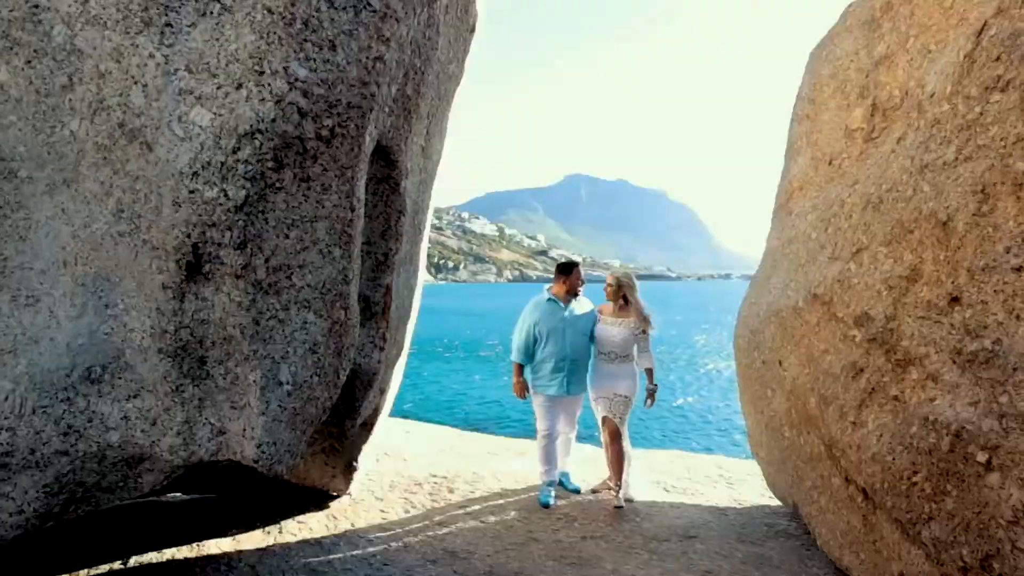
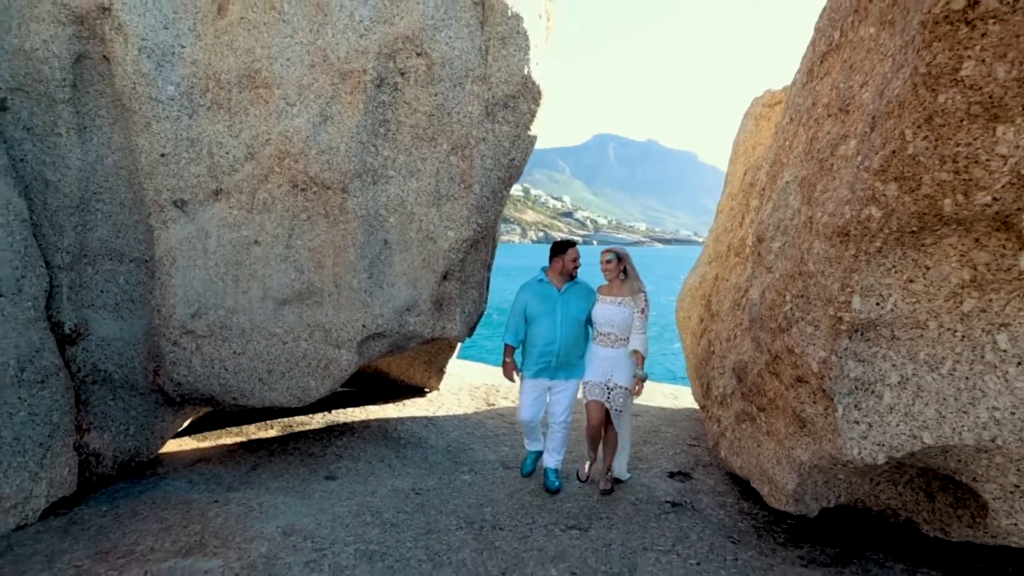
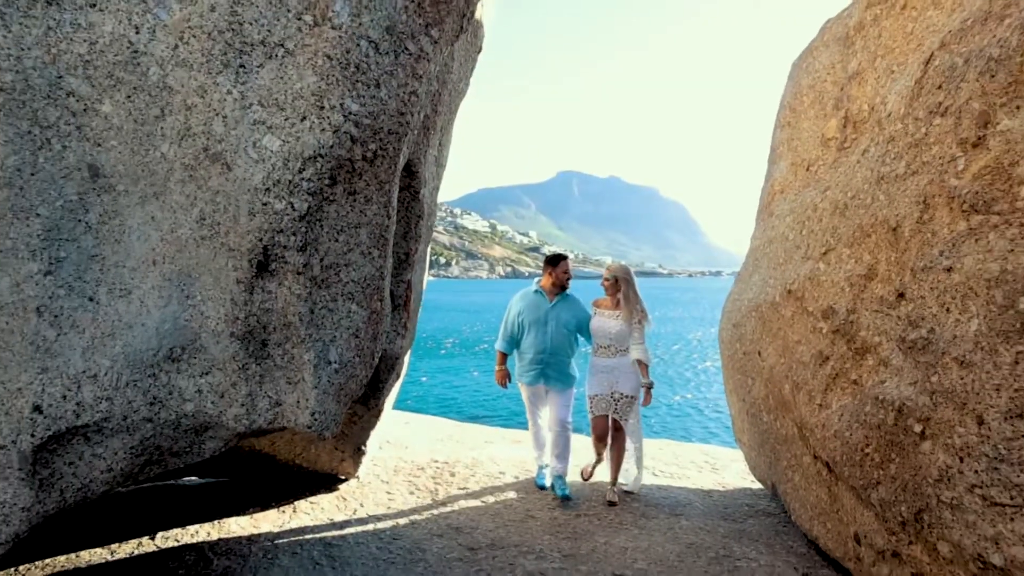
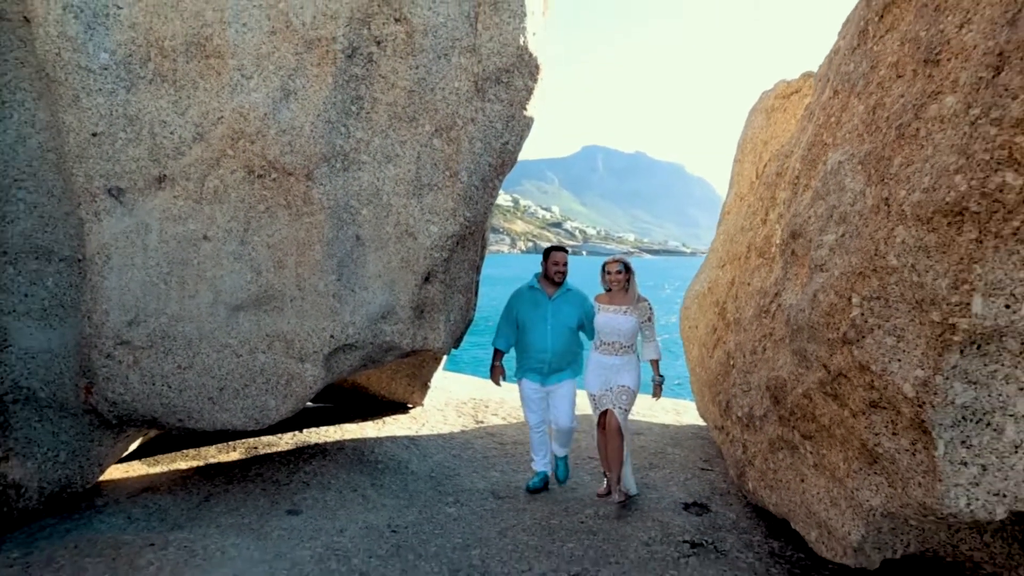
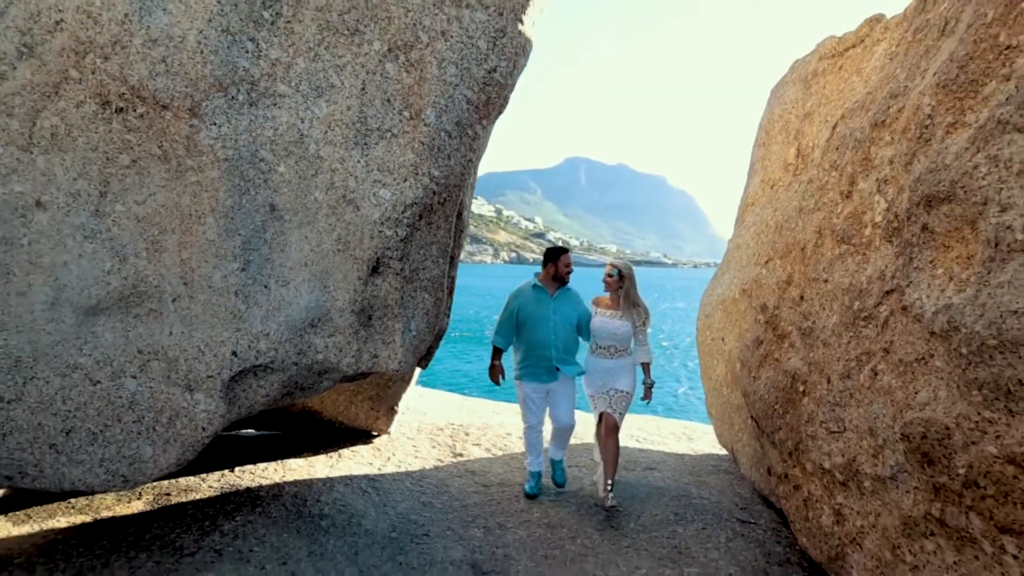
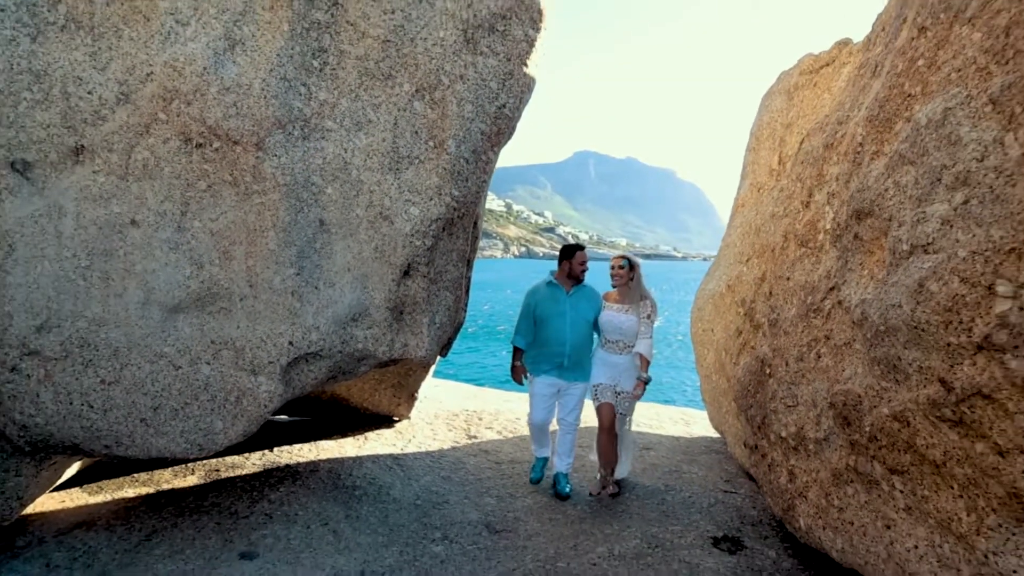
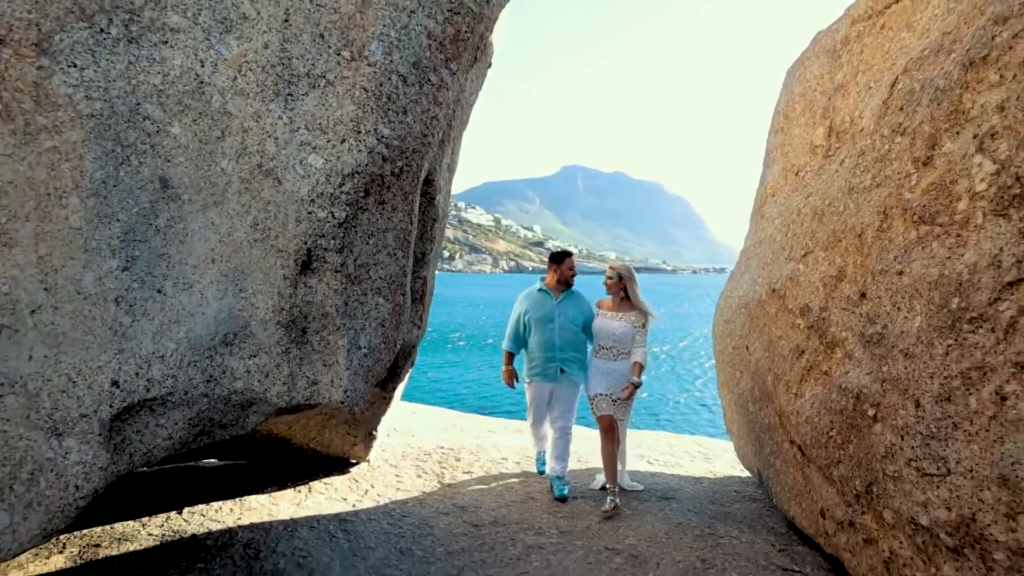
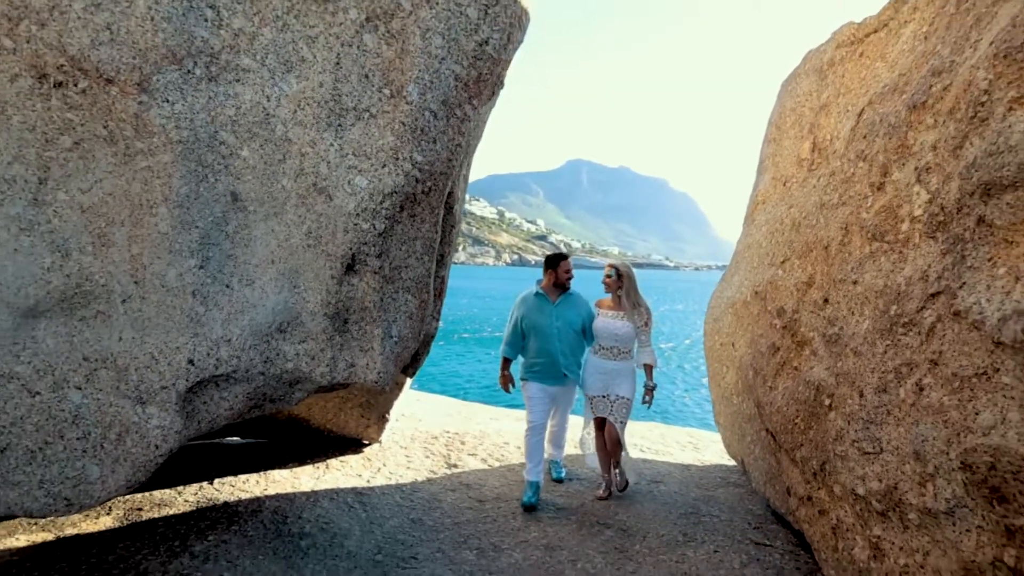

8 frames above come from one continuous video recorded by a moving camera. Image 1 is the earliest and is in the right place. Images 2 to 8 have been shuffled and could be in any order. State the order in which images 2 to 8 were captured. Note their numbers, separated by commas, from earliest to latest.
3, 7, 8, 5, 6, 4, 2
